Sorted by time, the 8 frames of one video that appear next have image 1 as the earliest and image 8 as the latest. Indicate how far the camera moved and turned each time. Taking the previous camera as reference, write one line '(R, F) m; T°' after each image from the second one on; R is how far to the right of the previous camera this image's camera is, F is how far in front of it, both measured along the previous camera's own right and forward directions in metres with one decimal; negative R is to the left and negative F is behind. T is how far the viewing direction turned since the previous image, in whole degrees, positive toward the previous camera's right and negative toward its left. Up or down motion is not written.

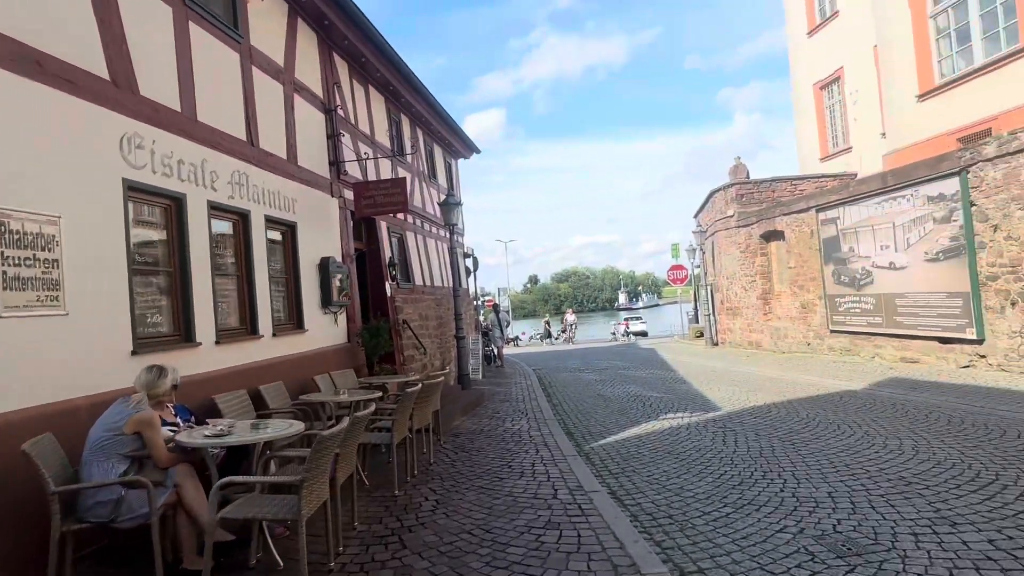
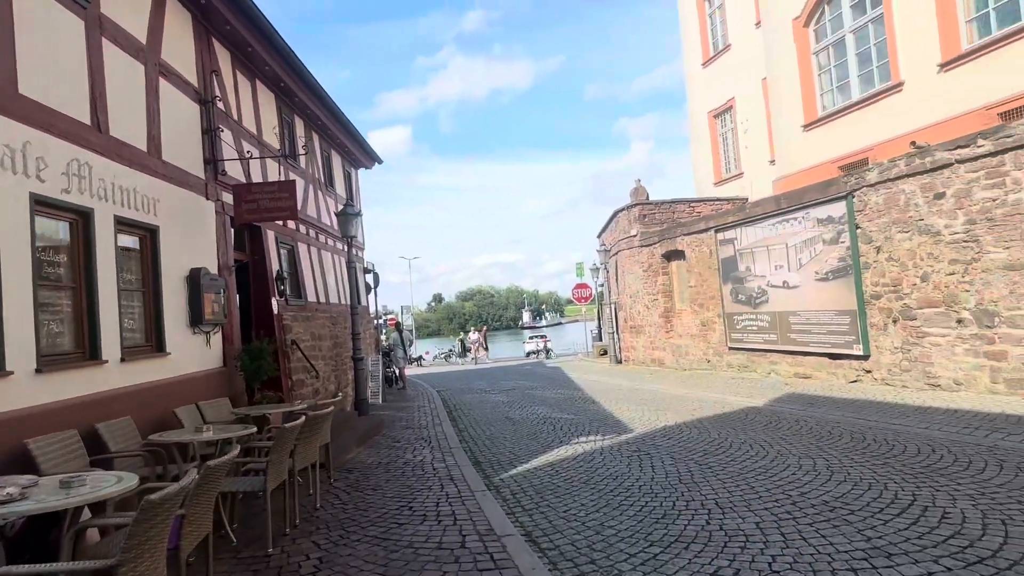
(0.0, +0.6) m; +9°
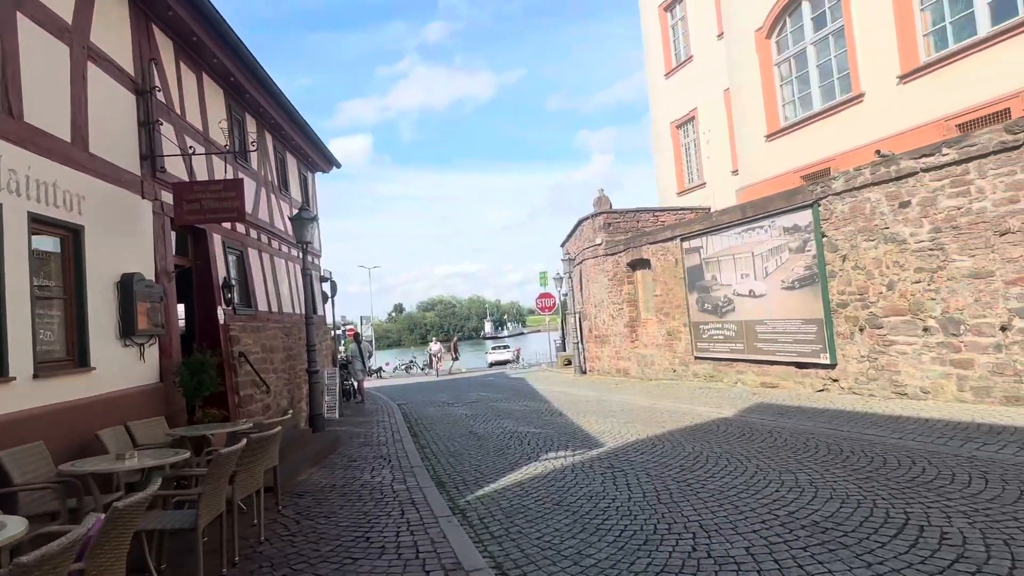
(-0.1, +0.4) m; +4°
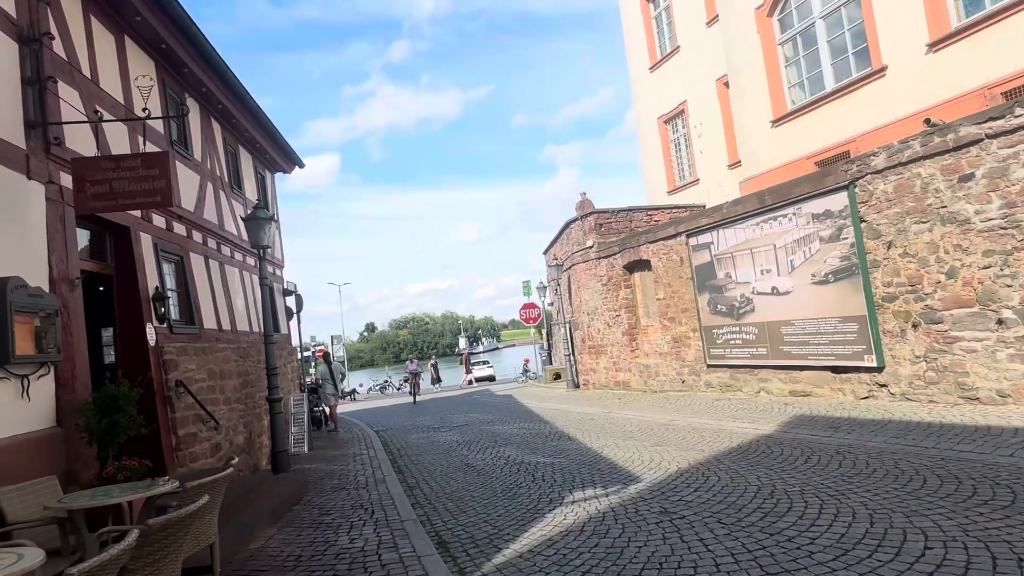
(-0.4, +1.6) m; +3°
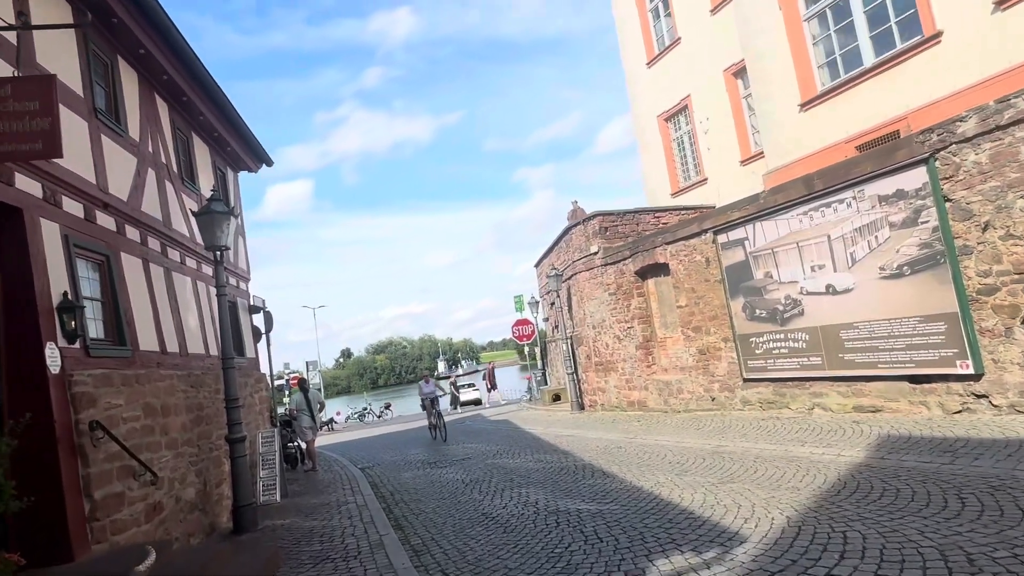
(-0.6, +1.8) m; +2°
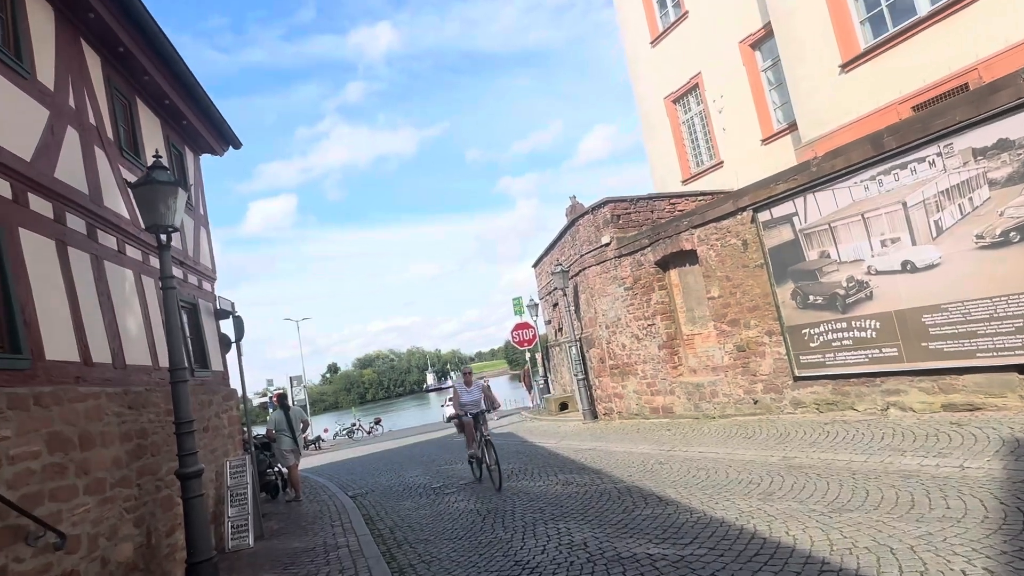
(-0.4, +1.6) m; +1°
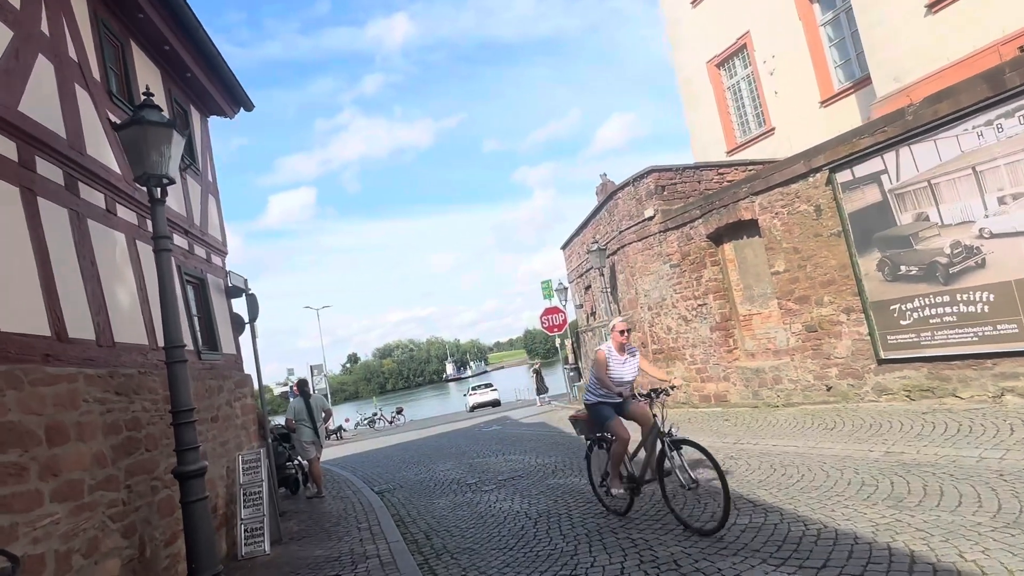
(-0.4, +1.1) m; -2°
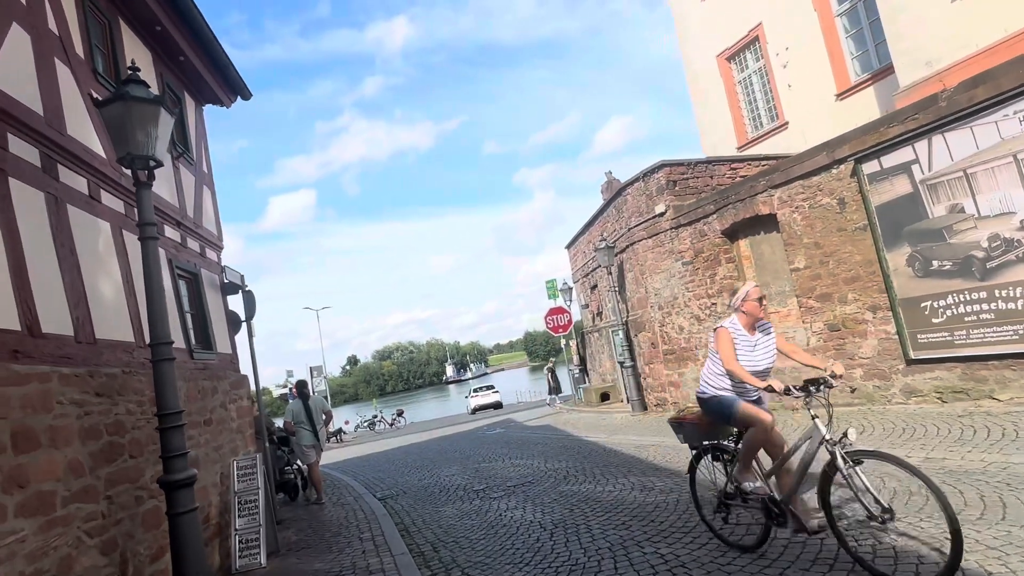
(-0.1, +0.4) m; 0°
